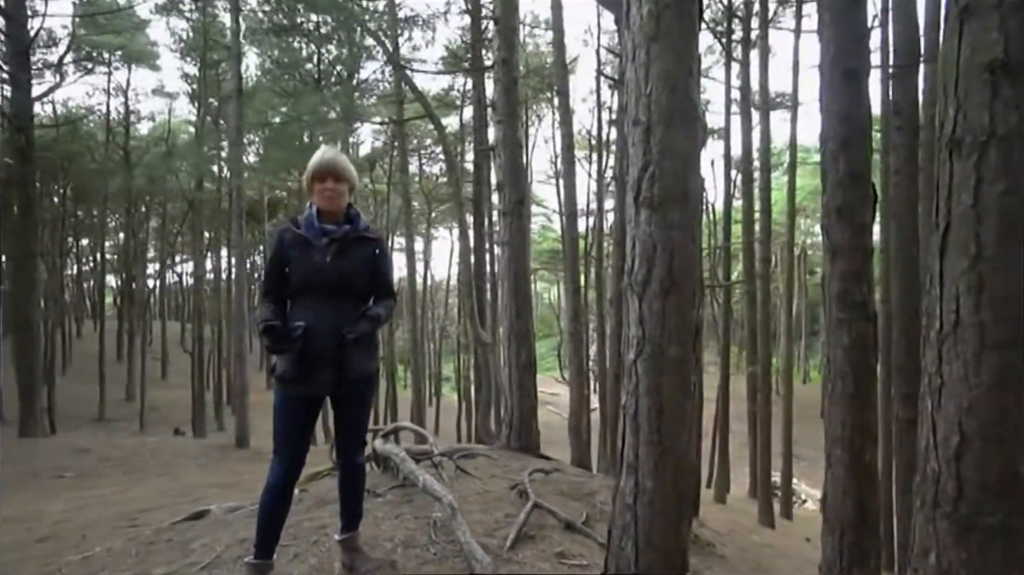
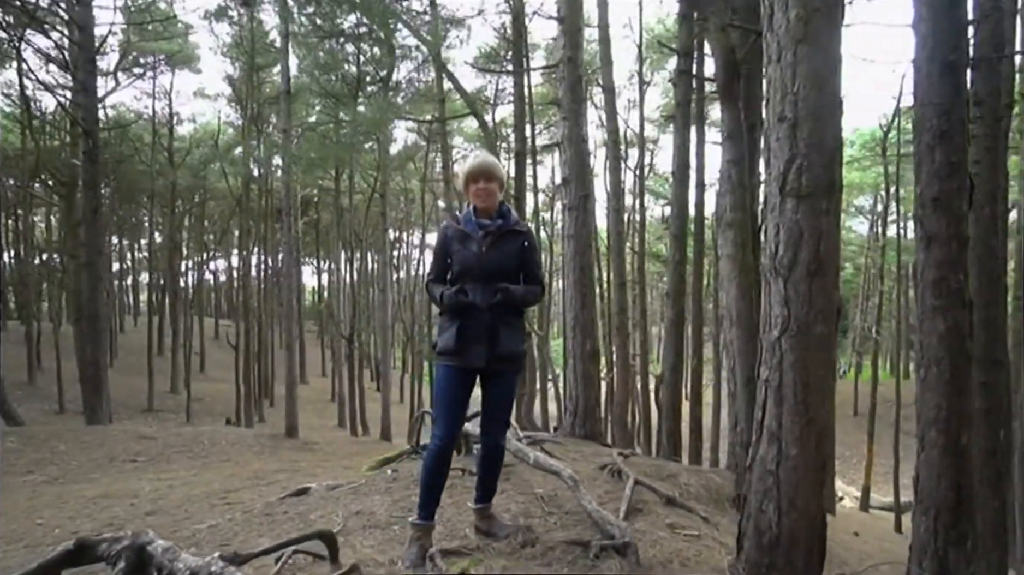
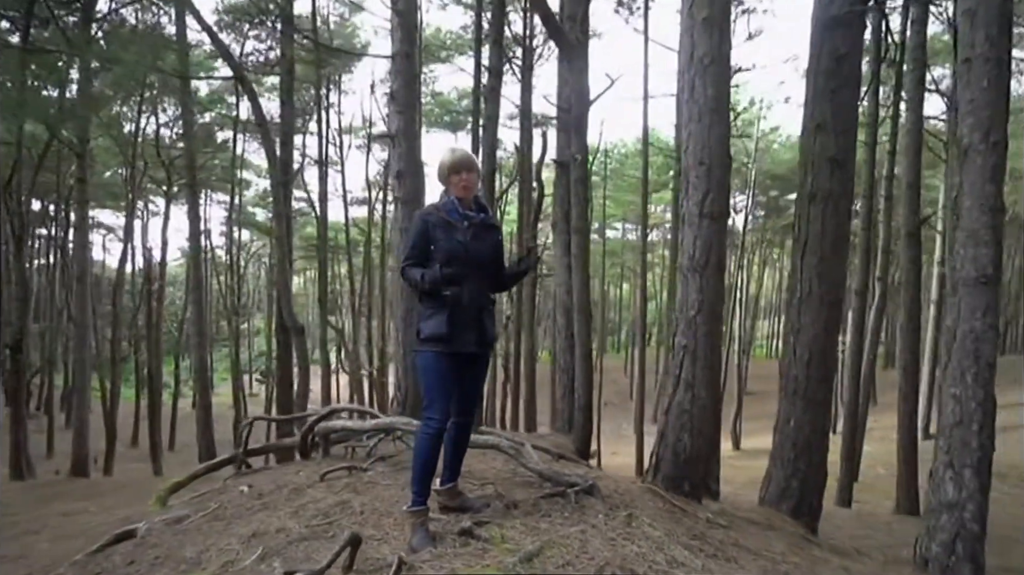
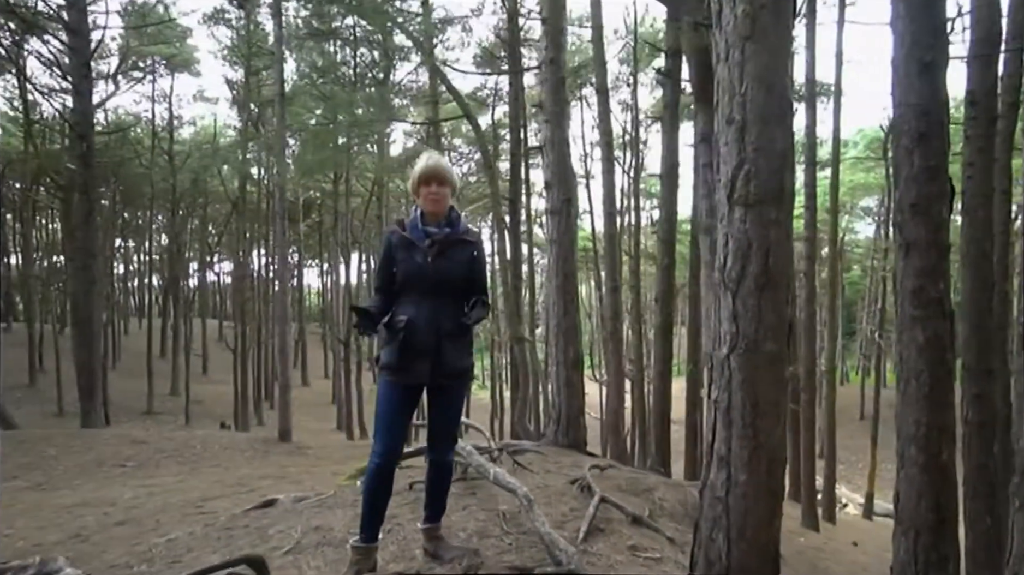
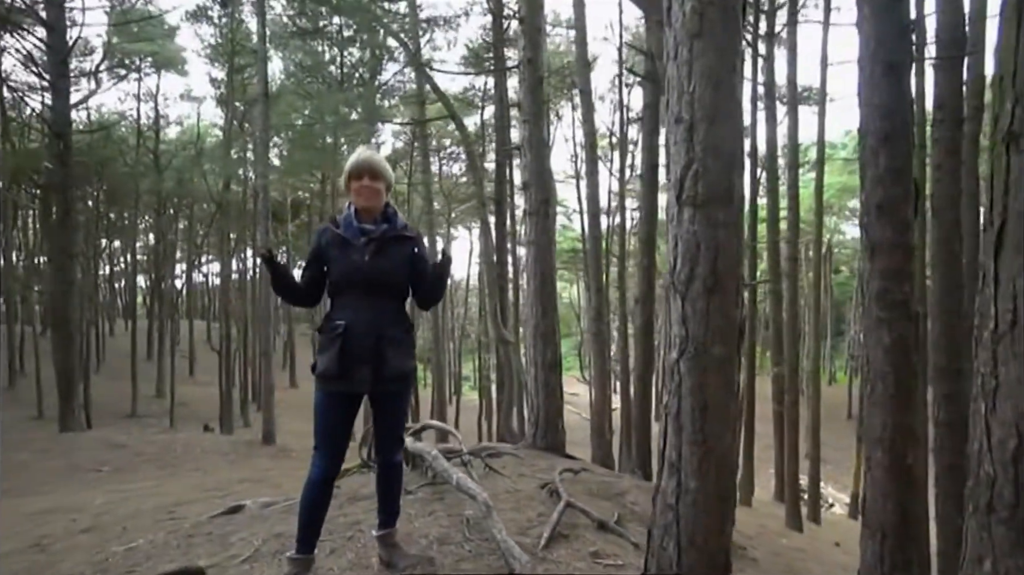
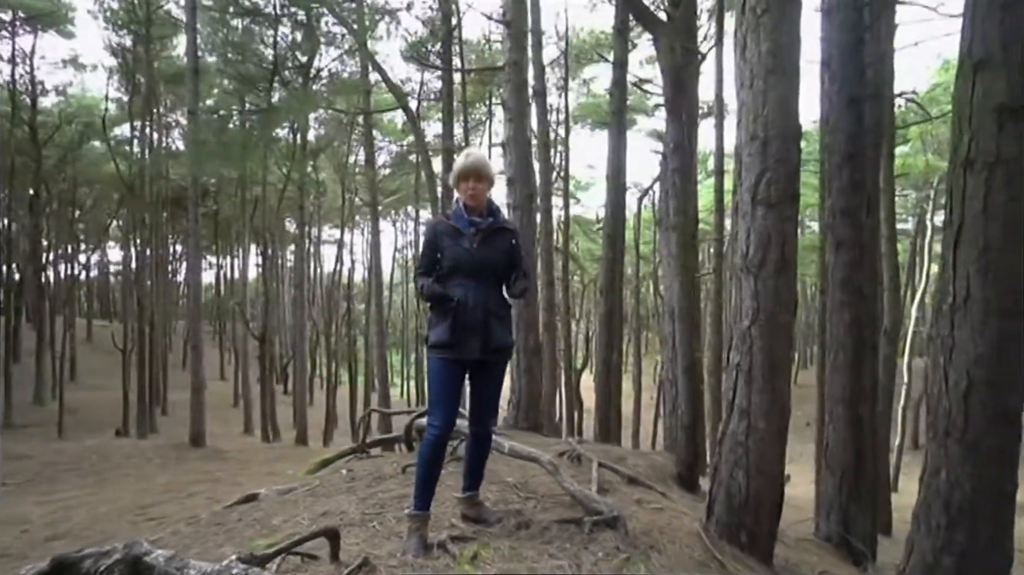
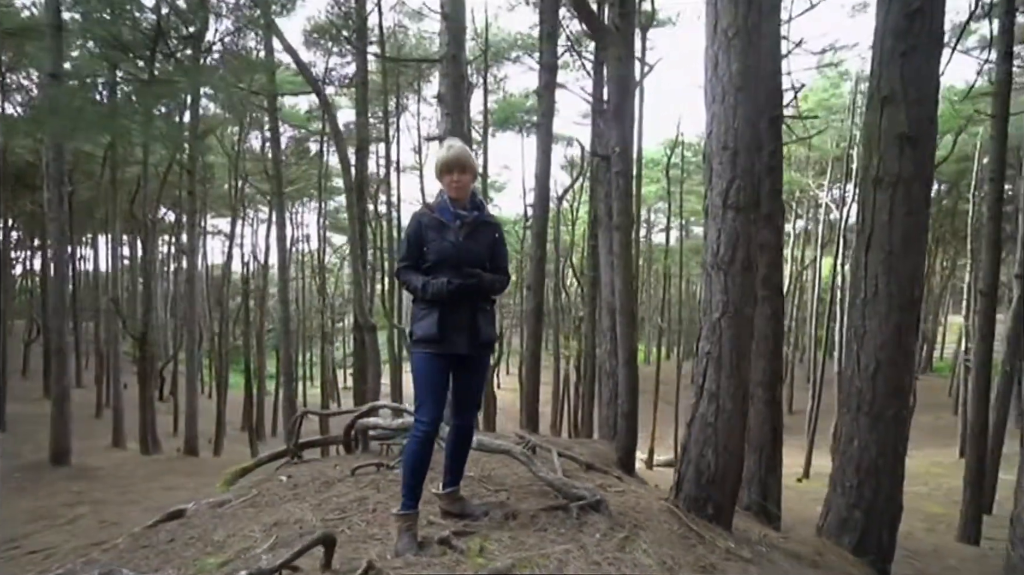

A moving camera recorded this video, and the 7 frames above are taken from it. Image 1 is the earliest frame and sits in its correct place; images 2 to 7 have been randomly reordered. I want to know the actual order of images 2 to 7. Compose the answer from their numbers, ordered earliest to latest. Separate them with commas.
5, 4, 2, 6, 7, 3
